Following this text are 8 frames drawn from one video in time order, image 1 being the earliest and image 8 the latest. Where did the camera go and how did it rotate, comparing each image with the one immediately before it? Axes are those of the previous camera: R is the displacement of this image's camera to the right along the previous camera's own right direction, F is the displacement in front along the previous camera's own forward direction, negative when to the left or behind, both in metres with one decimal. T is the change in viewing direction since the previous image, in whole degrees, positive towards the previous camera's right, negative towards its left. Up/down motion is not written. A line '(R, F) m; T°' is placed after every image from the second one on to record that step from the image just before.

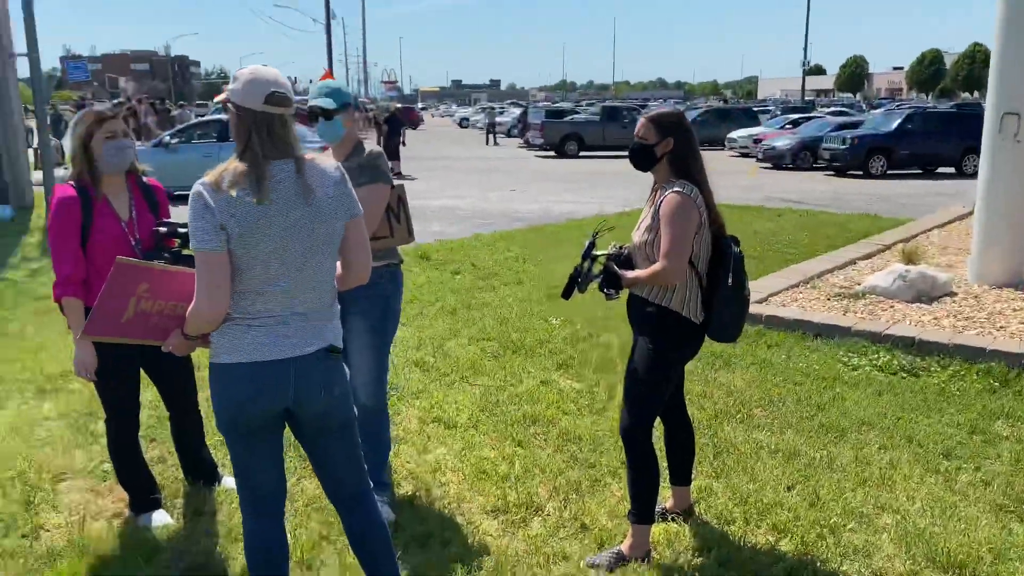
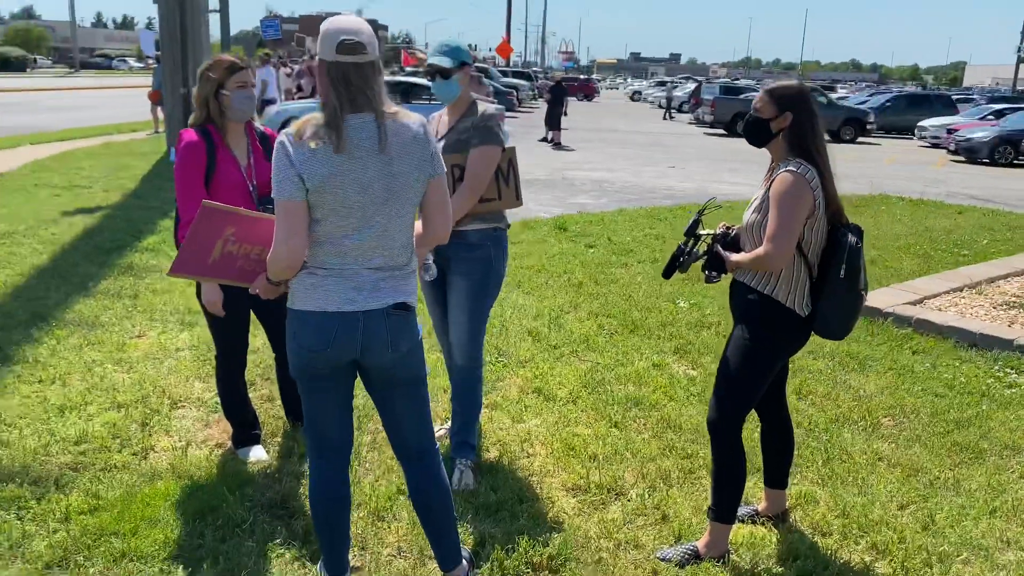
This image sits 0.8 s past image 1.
(+0.2, +0.1) m; -11°
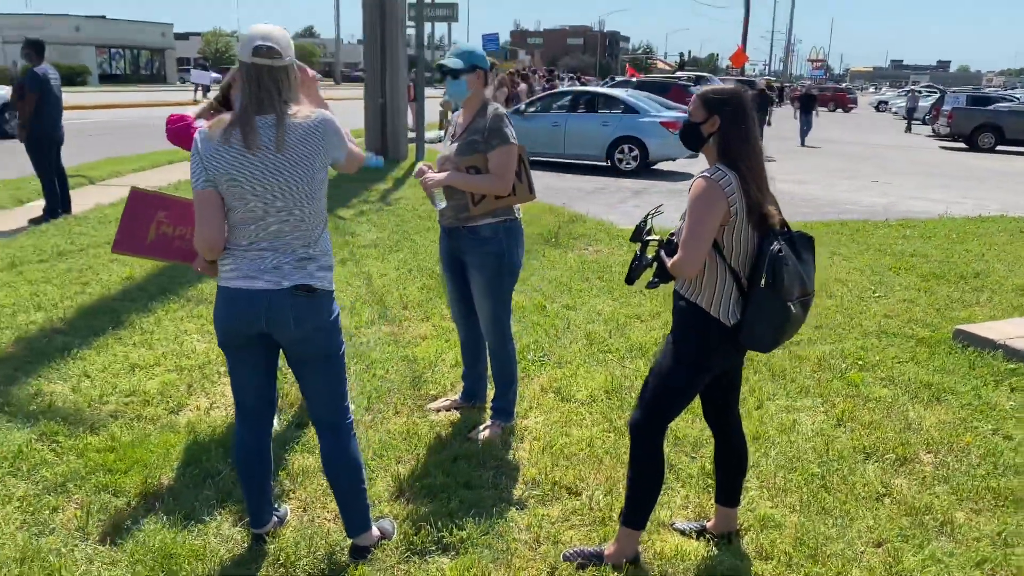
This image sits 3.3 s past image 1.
(+1.0, 0.0) m; -15°
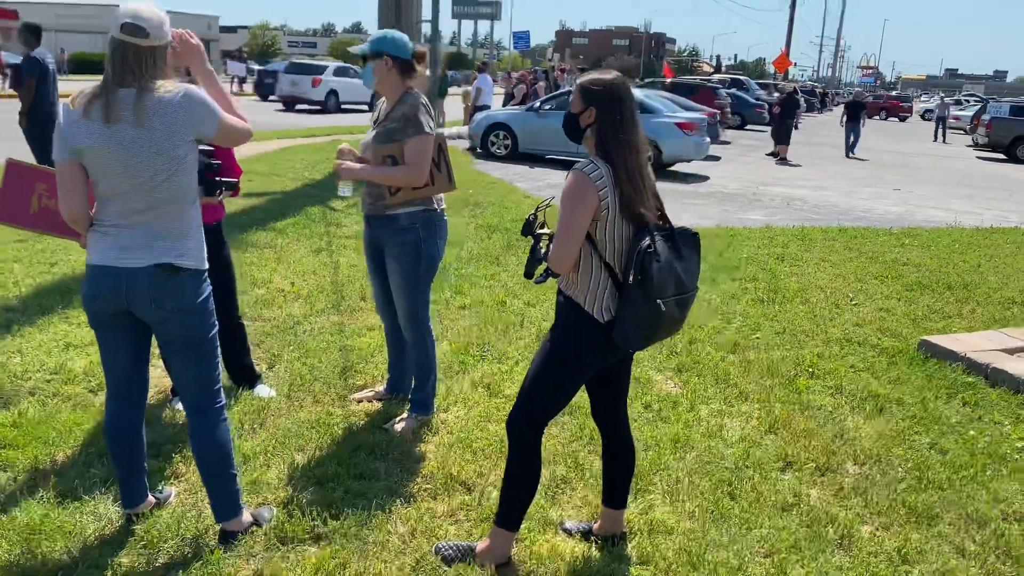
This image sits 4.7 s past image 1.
(+0.5, +0.1) m; -2°
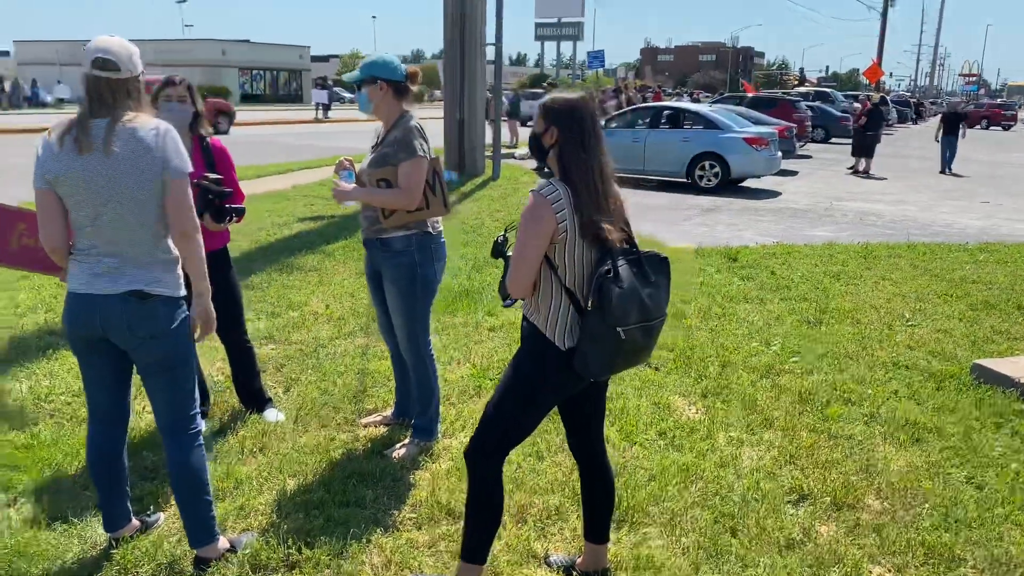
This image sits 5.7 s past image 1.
(+0.4, +0.1) m; -6°
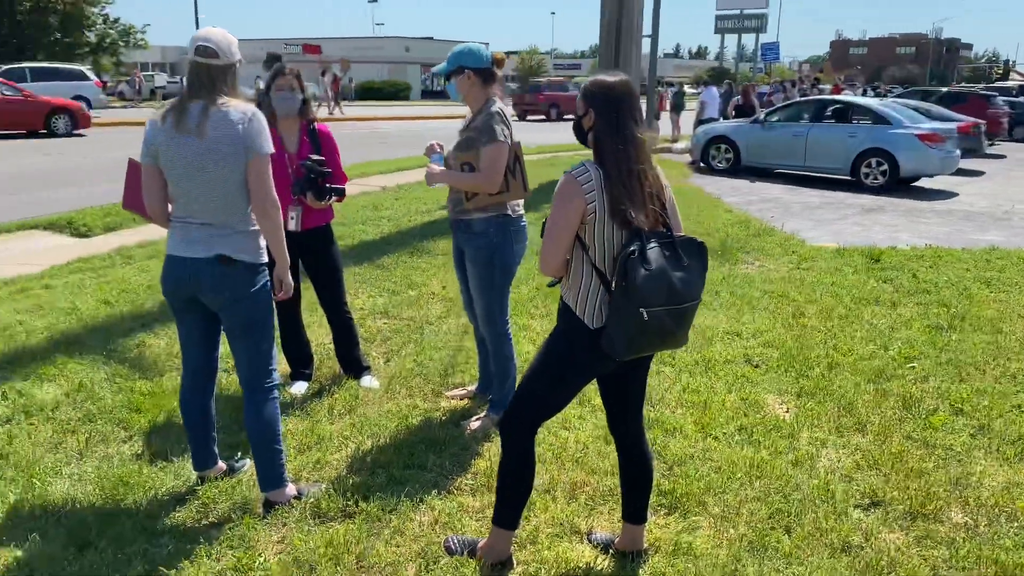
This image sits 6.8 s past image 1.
(+0.4, -0.1) m; -11°
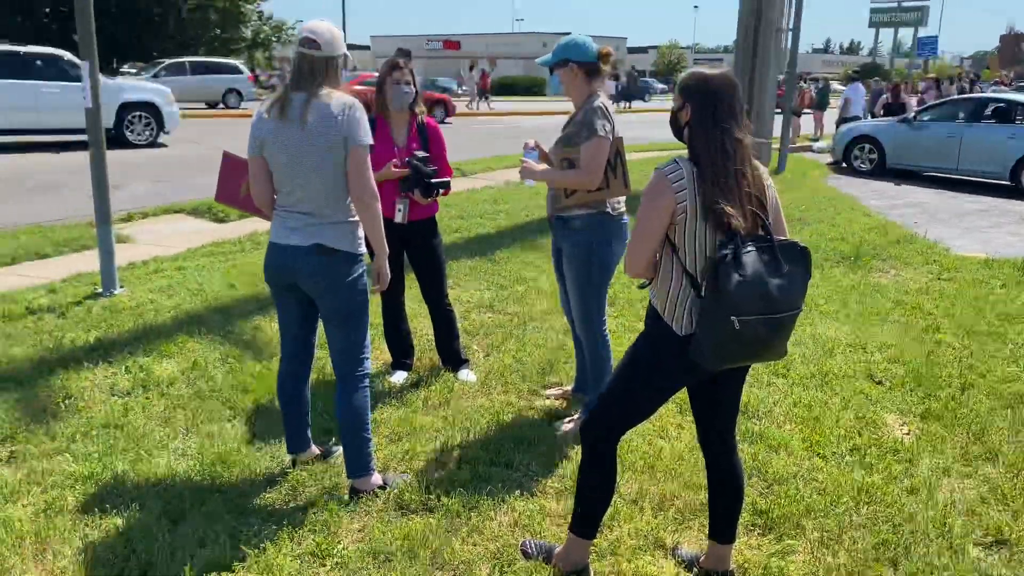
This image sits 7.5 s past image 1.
(+0.1, +0.1) m; -9°
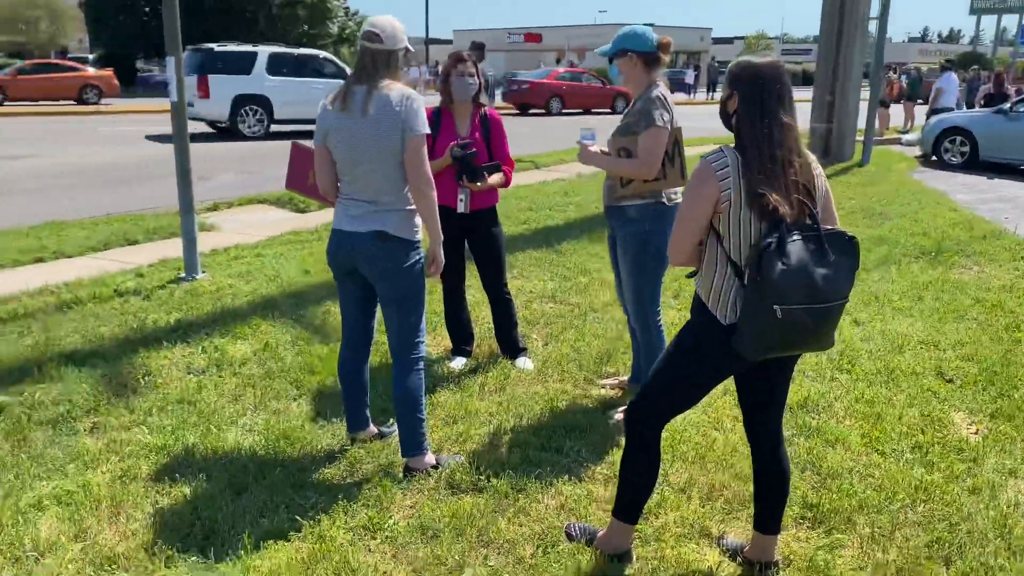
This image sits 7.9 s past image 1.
(+0.1, -0.1) m; -5°
